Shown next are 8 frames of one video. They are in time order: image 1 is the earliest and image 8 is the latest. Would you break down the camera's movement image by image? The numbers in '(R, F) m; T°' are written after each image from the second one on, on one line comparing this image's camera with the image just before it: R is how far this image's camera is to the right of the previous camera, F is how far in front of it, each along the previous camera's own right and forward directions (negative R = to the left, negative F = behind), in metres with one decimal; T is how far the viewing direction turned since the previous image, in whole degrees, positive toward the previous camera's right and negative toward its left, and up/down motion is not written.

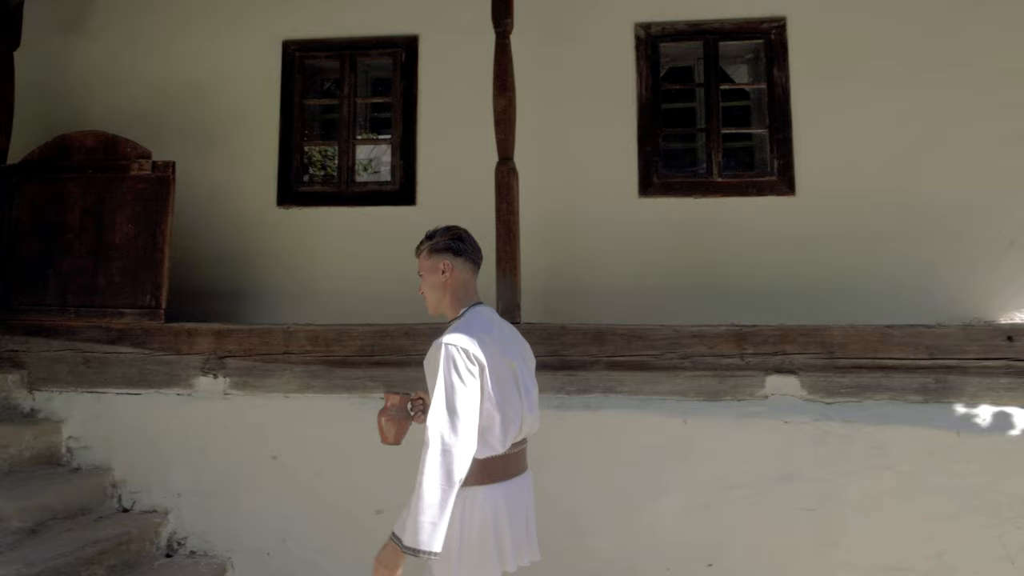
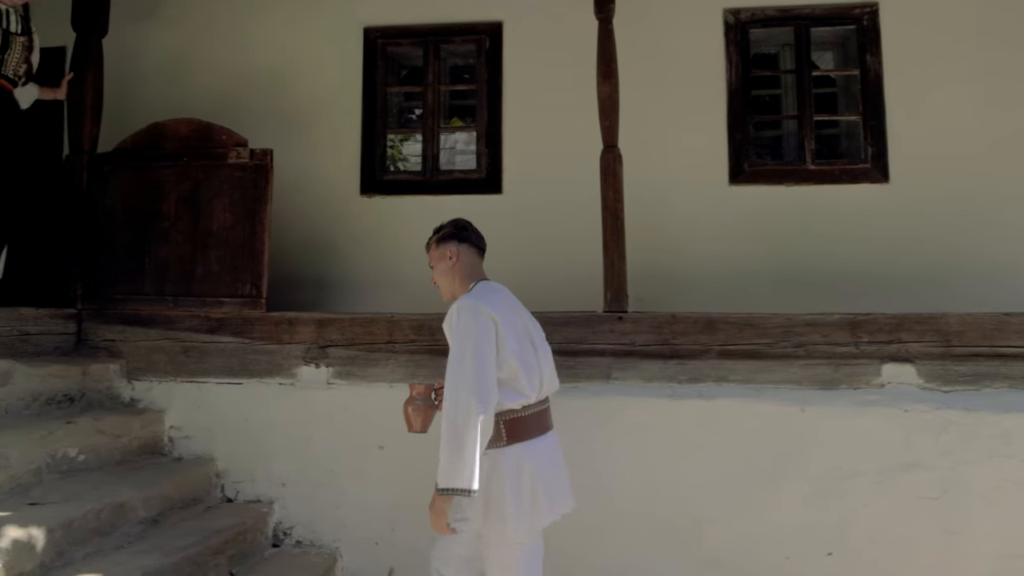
(-0.5, 0.0) m; 0°
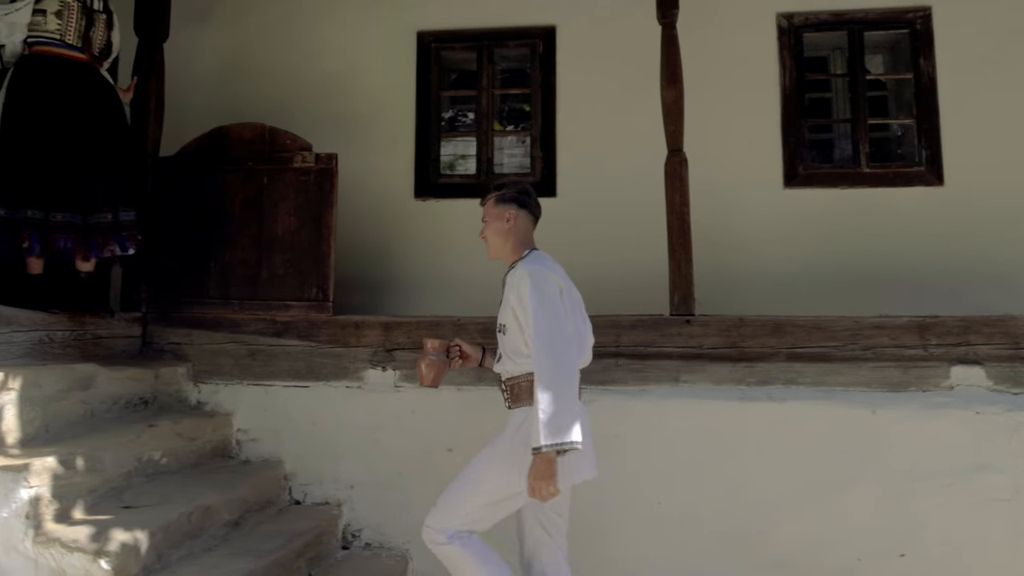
(-0.3, 0.0) m; 0°
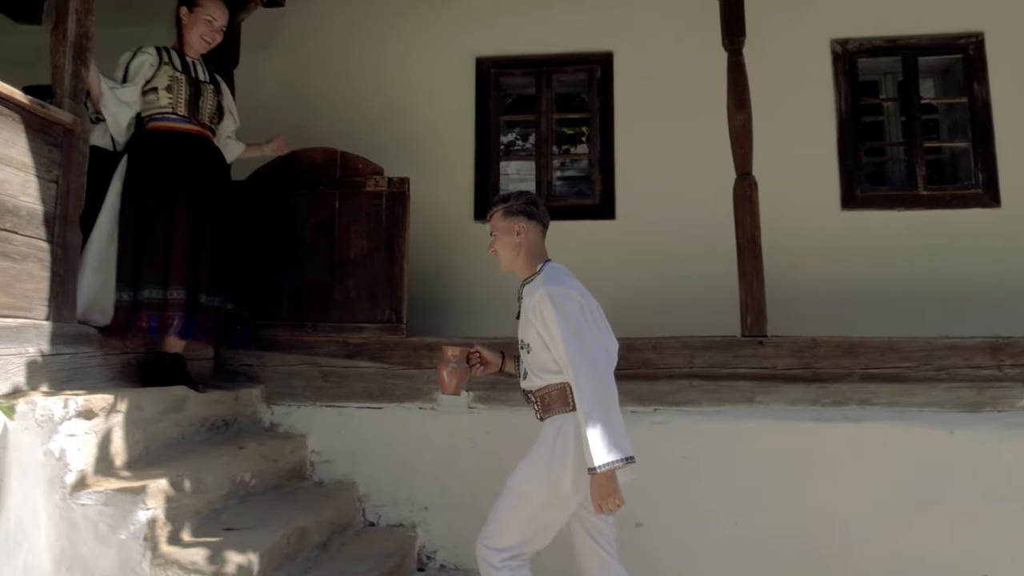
(-0.3, 0.0) m; 0°
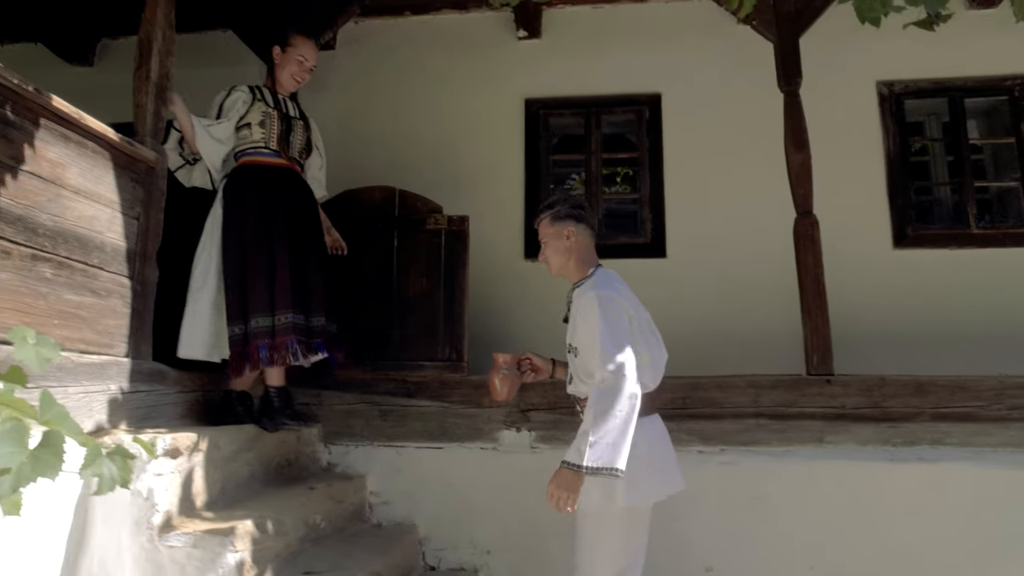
(-0.3, 0.0) m; 0°
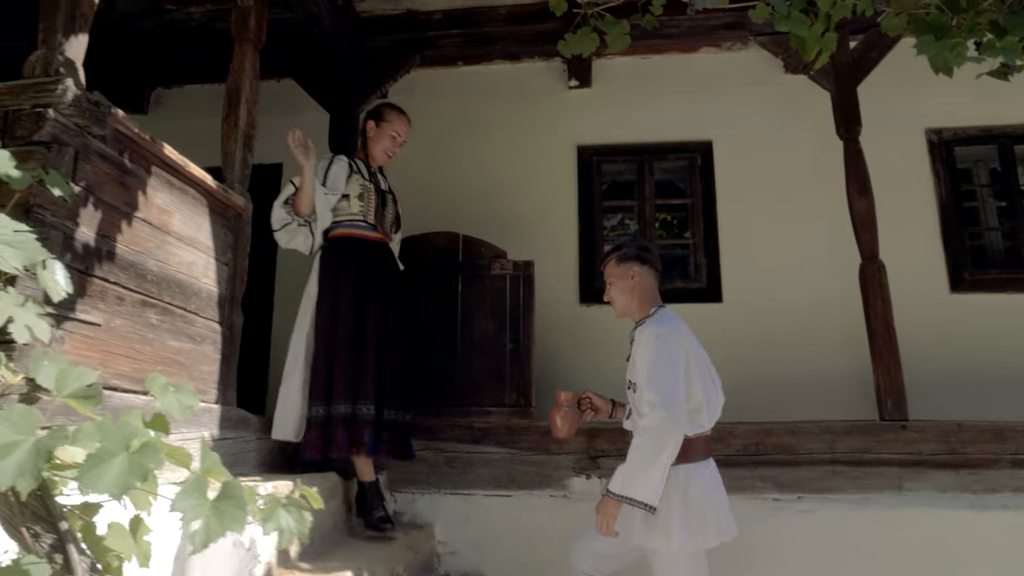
(-0.3, 0.0) m; 0°
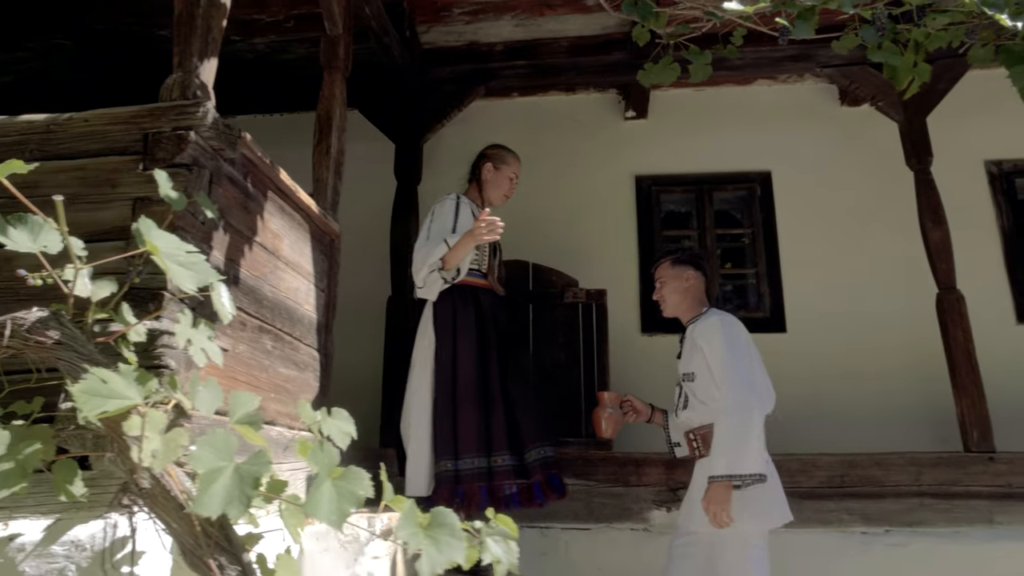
(-0.4, 0.0) m; 0°
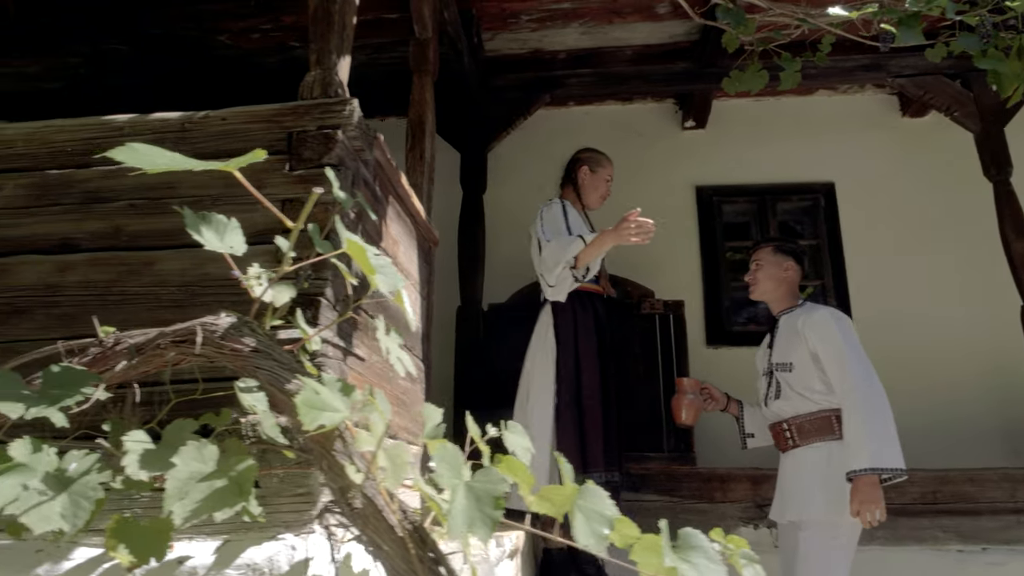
(-0.4, +0.1) m; +1°
